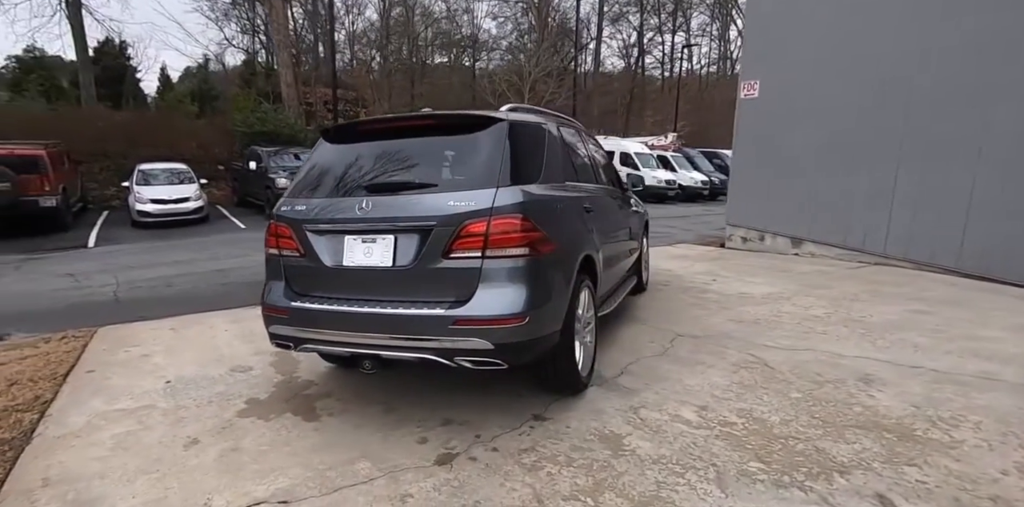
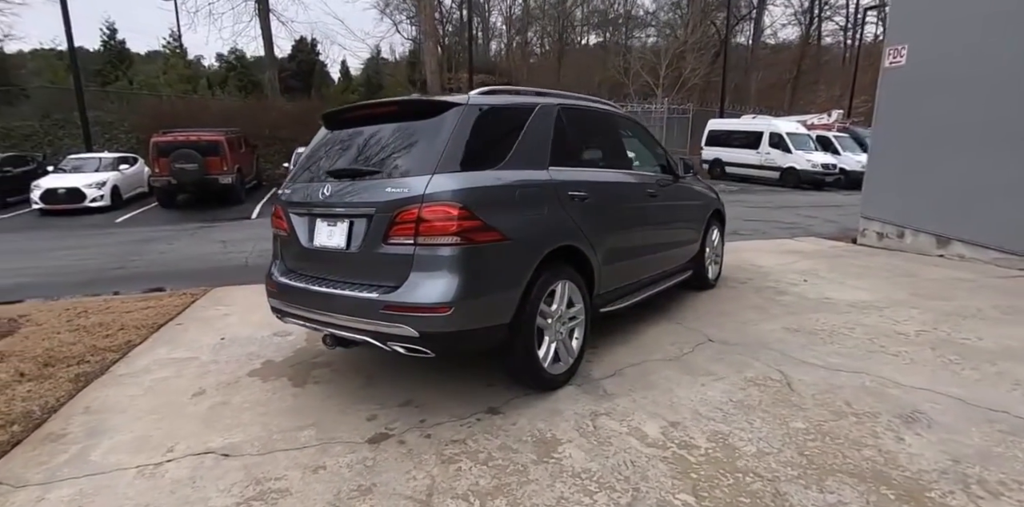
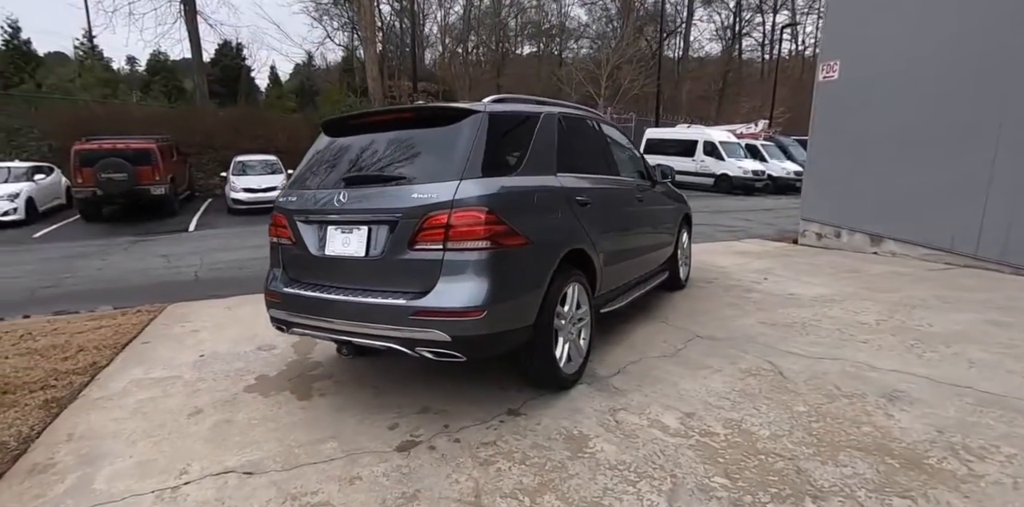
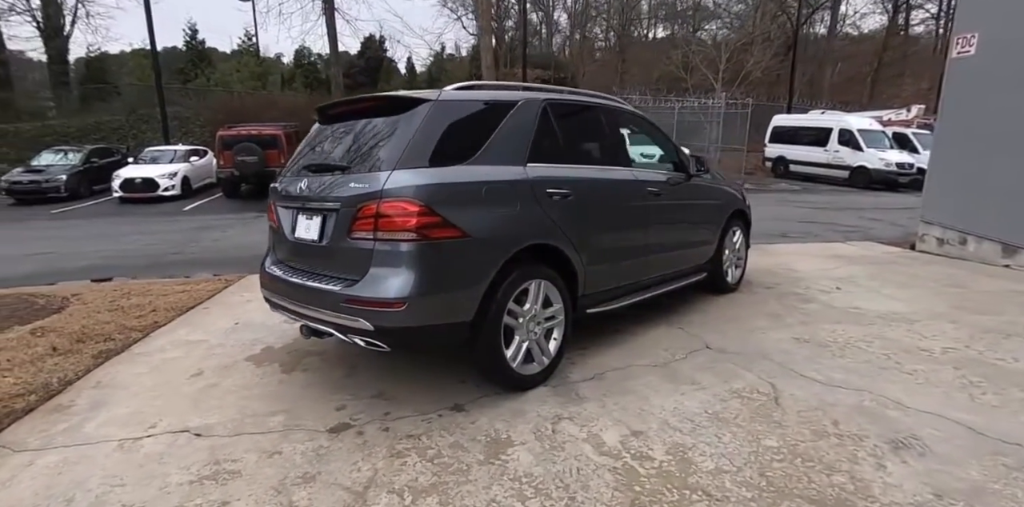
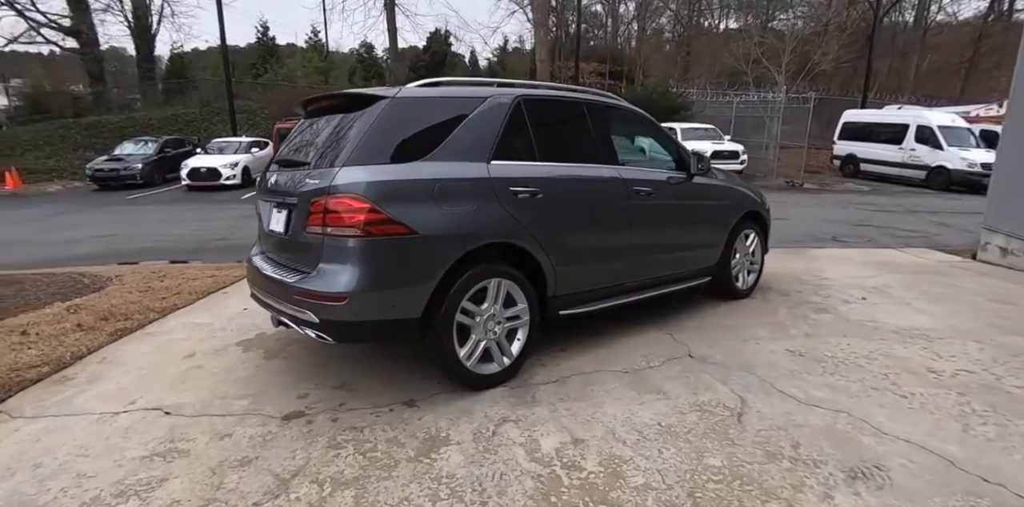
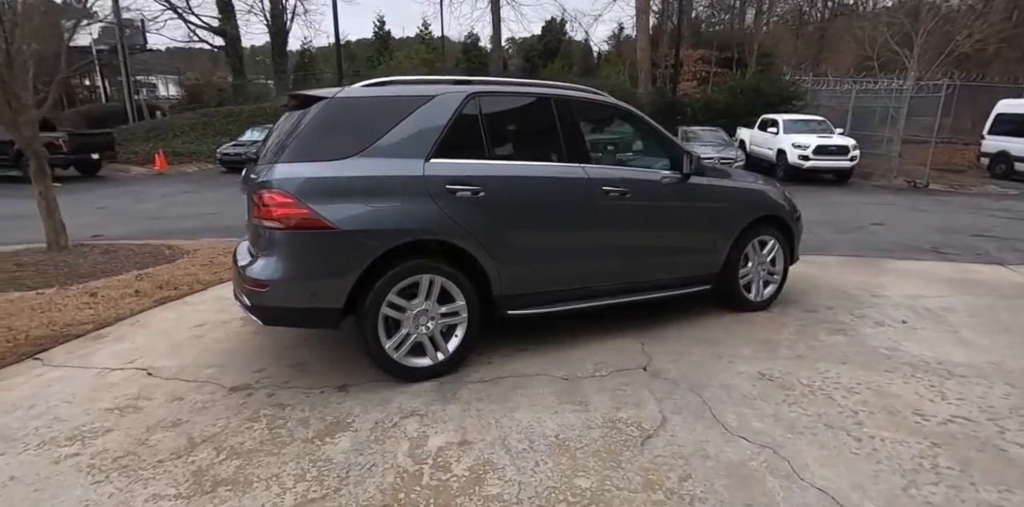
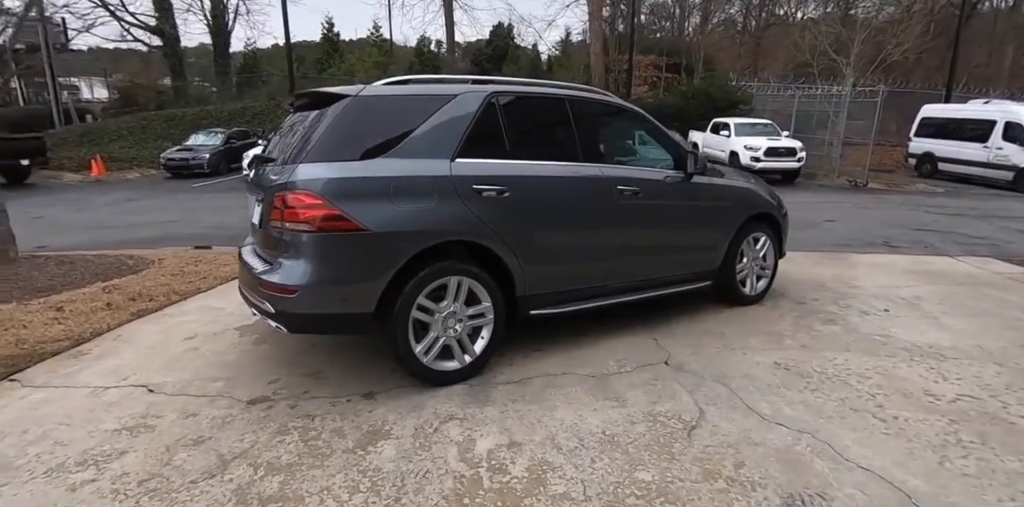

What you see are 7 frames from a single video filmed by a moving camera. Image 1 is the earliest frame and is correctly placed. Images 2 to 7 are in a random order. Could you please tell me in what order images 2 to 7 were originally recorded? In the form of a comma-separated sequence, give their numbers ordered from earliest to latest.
3, 2, 4, 5, 7, 6
